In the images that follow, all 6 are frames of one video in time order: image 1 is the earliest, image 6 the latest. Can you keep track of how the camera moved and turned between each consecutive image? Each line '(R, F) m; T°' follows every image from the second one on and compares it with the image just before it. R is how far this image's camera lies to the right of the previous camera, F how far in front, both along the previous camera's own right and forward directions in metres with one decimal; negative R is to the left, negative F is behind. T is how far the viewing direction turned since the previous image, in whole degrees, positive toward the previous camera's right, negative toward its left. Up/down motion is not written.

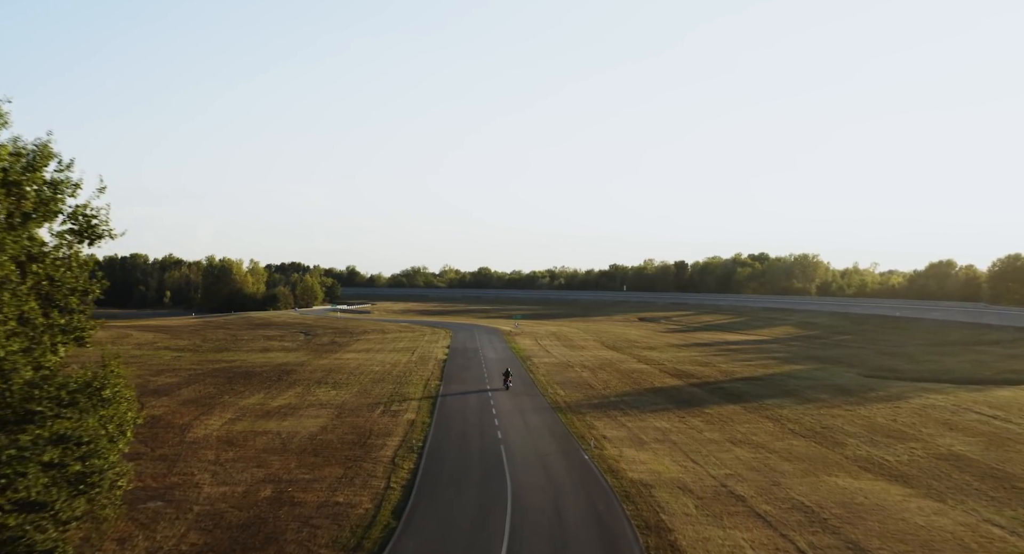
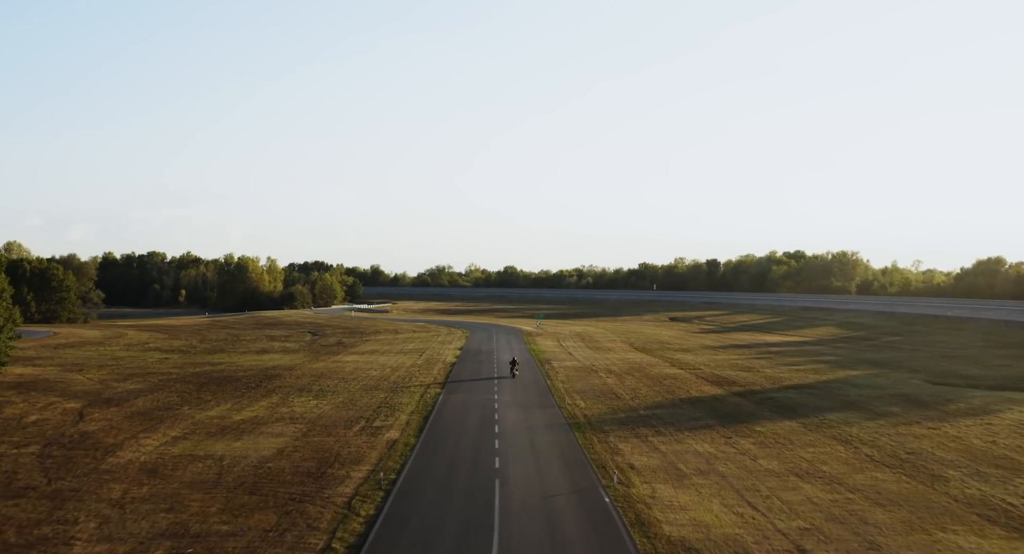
(+1.0, +8.2) m; -2°
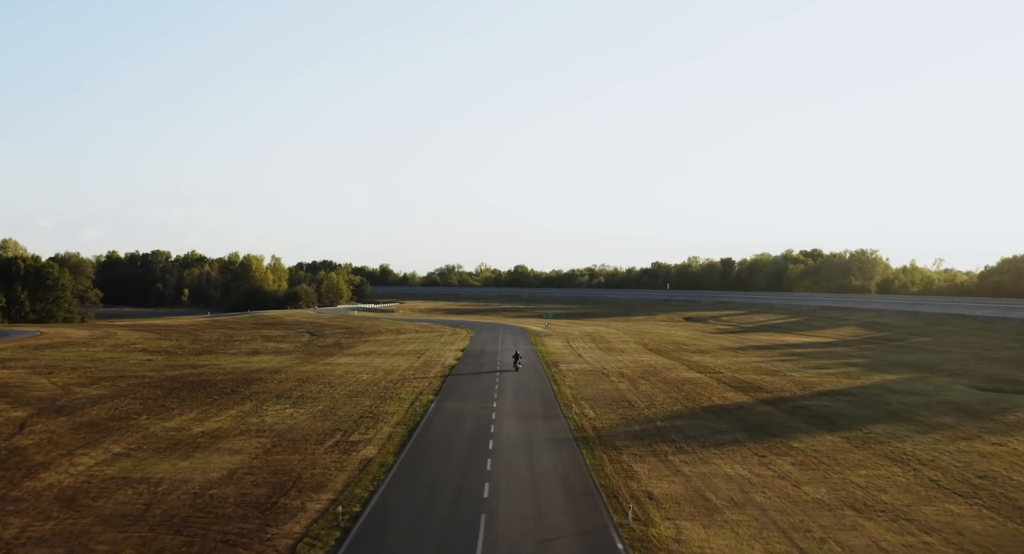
(+0.6, +5.2) m; -1°
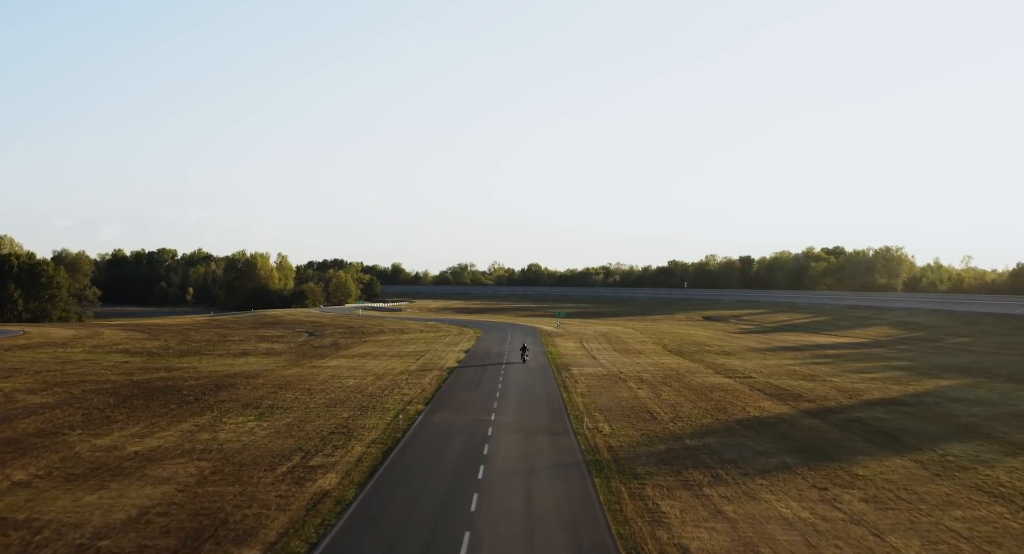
(+0.6, +6.2) m; -1°
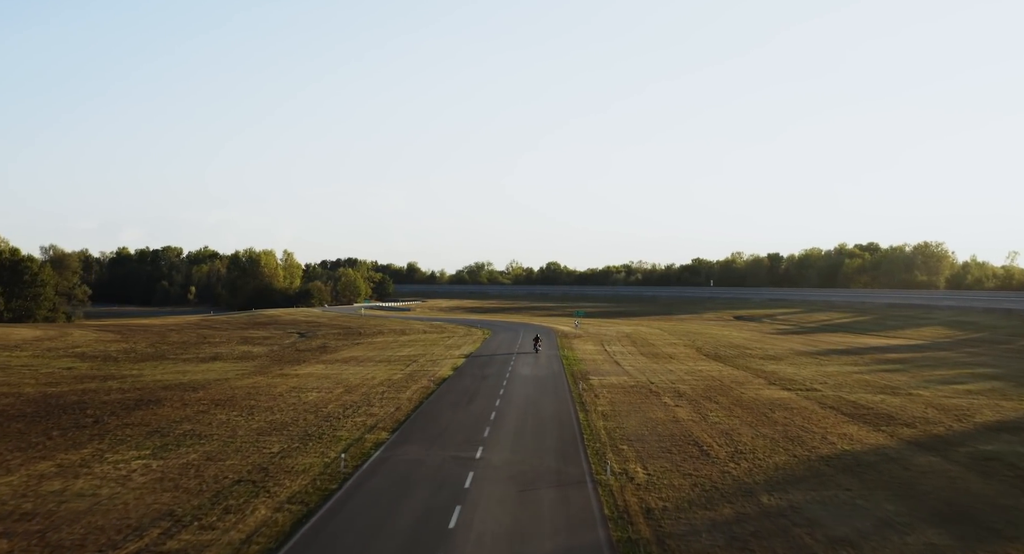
(+0.8, +10.4) m; -1°
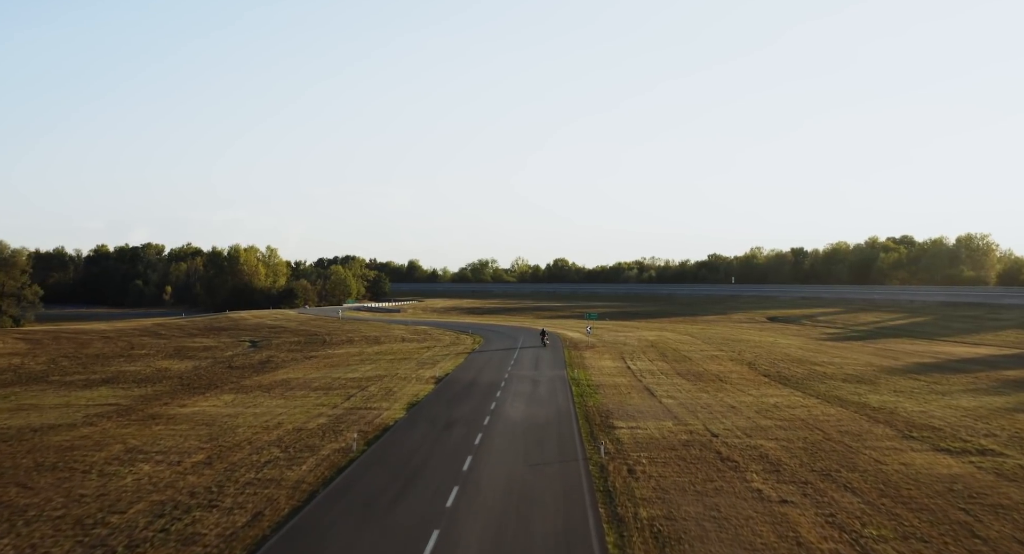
(+1.0, +16.8) m; -1°
